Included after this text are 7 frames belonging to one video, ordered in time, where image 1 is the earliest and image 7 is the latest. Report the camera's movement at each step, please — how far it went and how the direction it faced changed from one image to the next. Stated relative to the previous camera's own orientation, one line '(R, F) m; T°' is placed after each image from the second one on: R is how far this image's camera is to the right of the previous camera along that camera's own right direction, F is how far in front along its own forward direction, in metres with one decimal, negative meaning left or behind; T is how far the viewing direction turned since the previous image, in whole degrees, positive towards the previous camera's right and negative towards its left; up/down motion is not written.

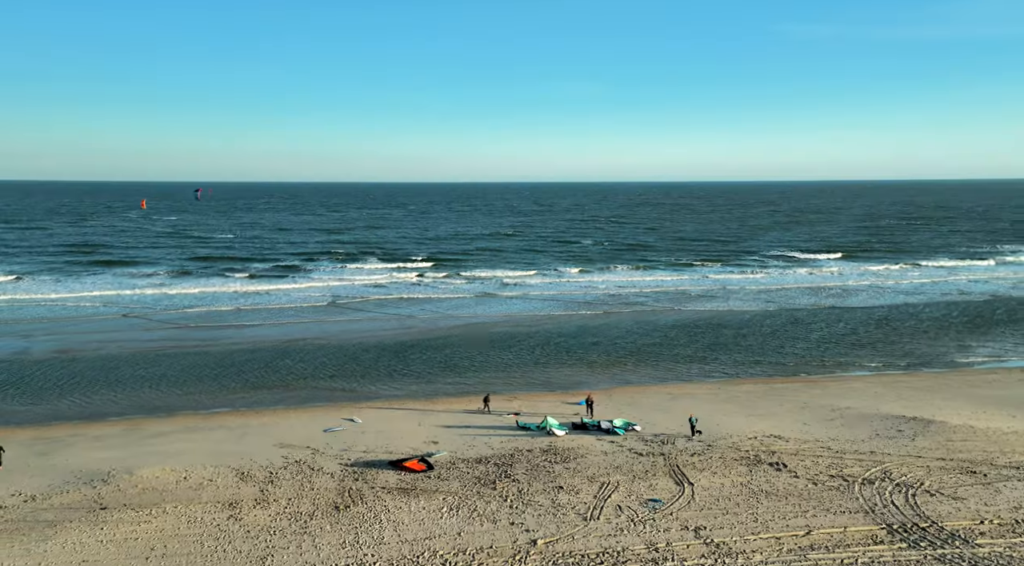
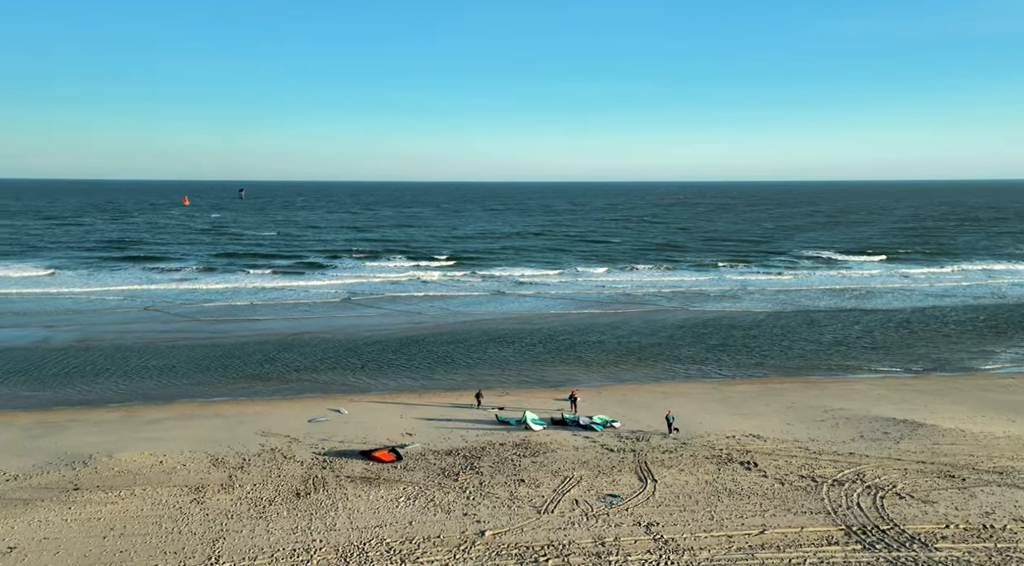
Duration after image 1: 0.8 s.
(+2.2, -0.1) m; -4°
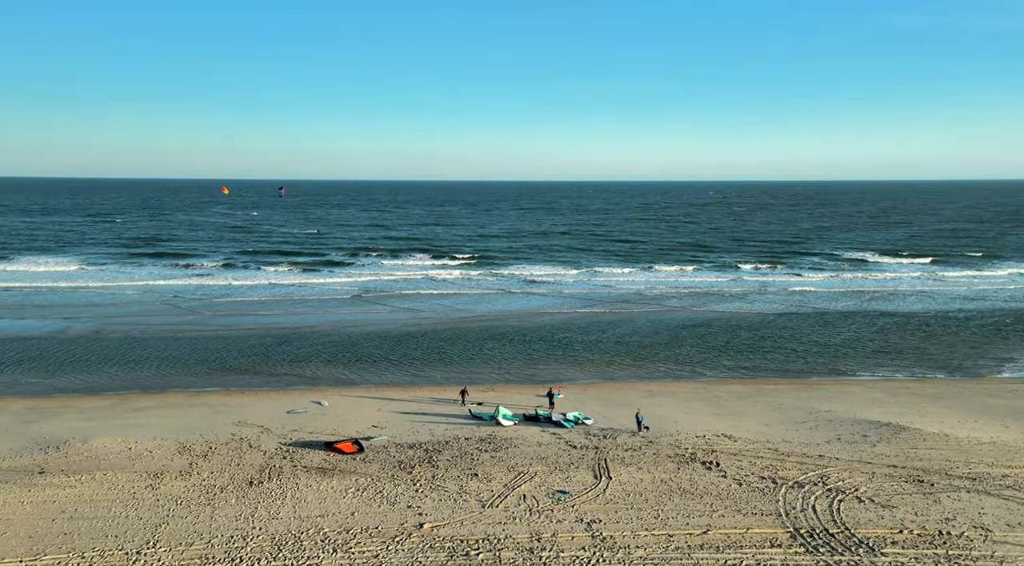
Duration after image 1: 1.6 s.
(+2.4, +0.1) m; -4°
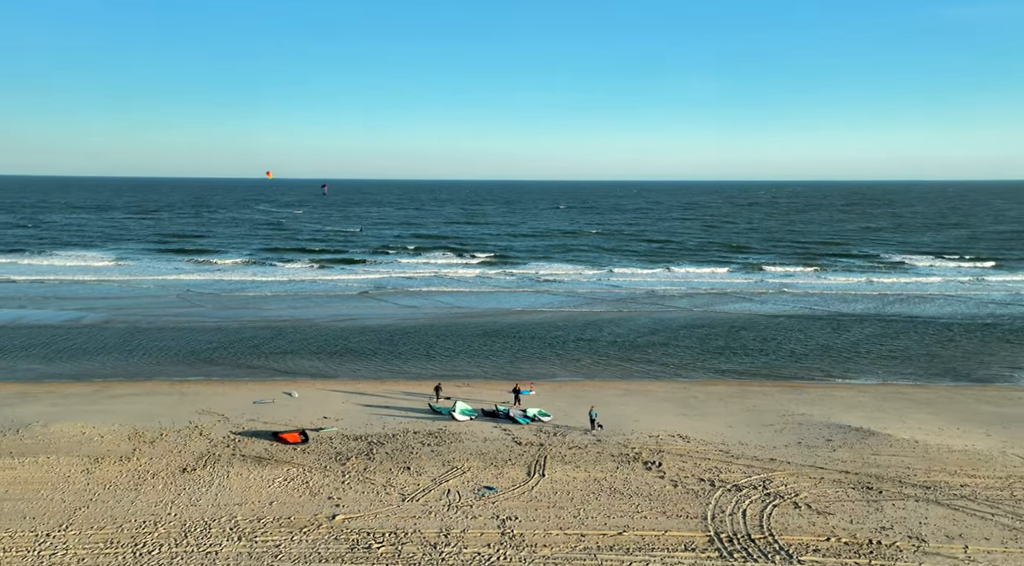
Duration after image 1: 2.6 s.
(+3.2, +0.5) m; -5°
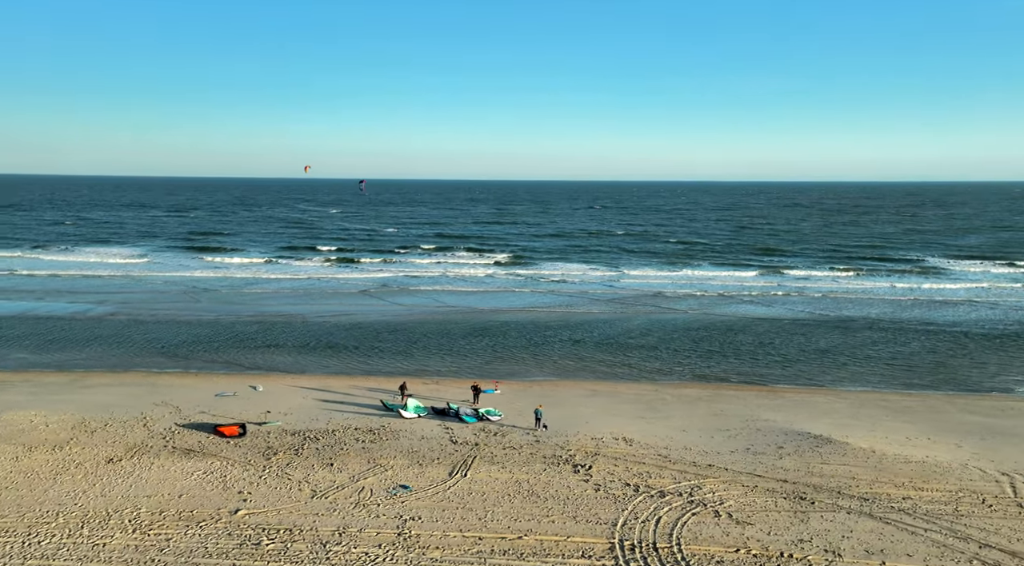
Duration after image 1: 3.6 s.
(+3.2, +0.7) m; -5°
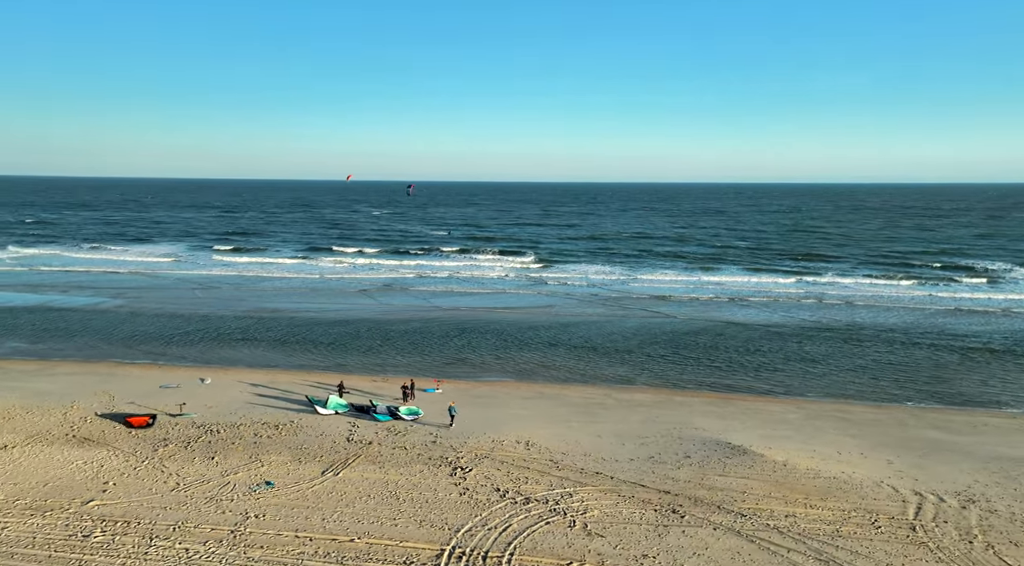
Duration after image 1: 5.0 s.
(+4.7, +1.2) m; -7°
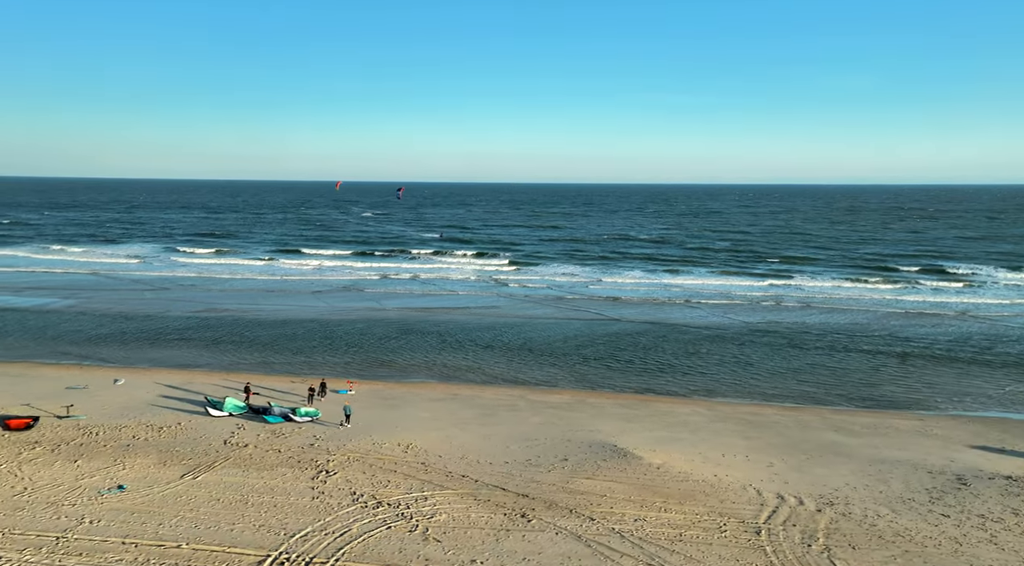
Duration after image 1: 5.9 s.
(+3.2, +0.7) m; -2°
